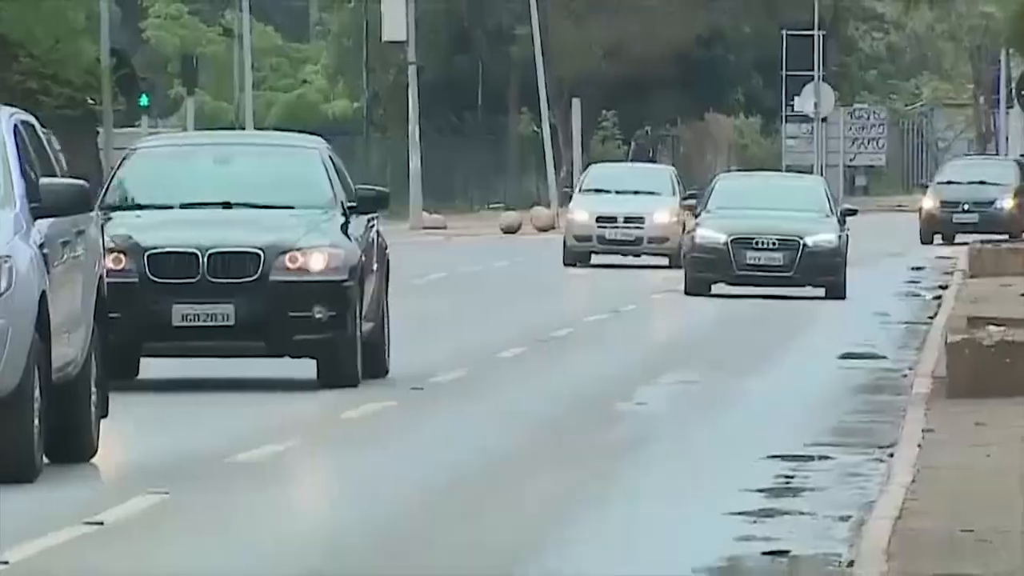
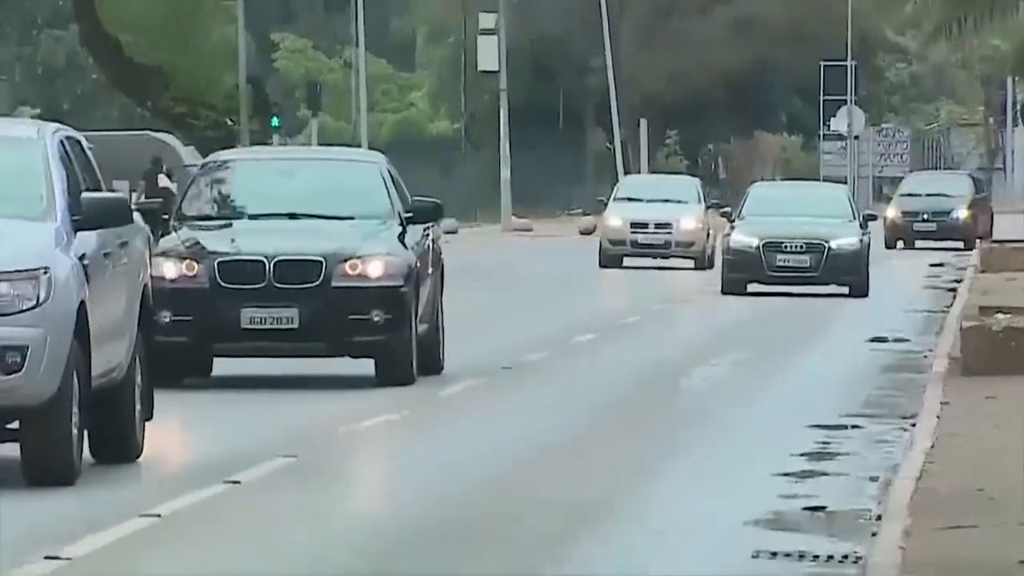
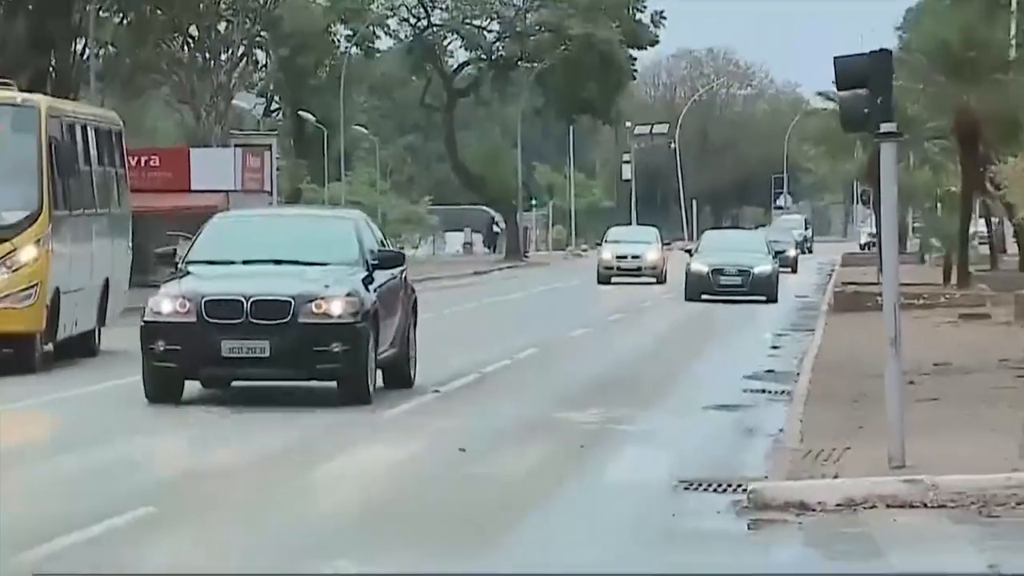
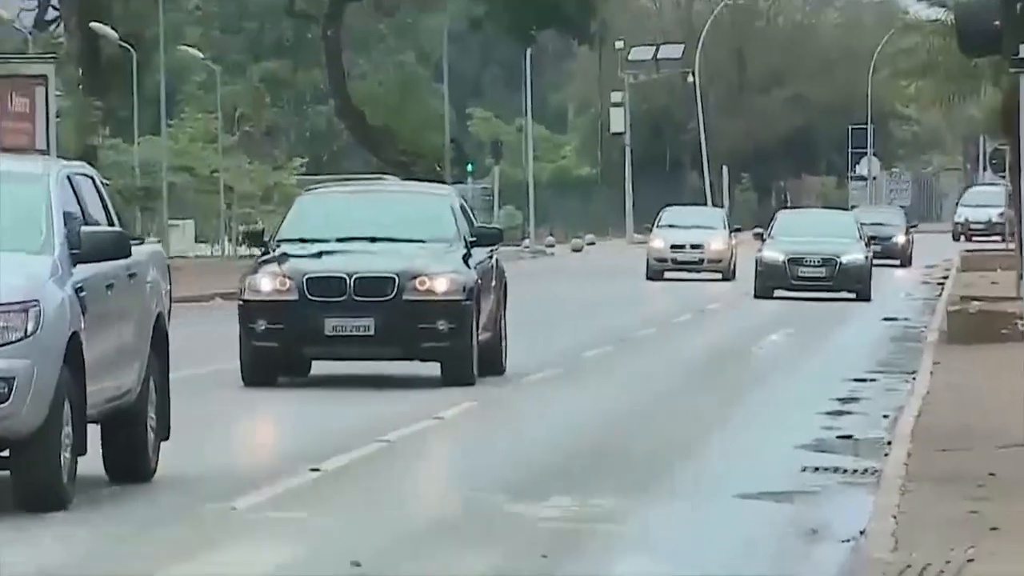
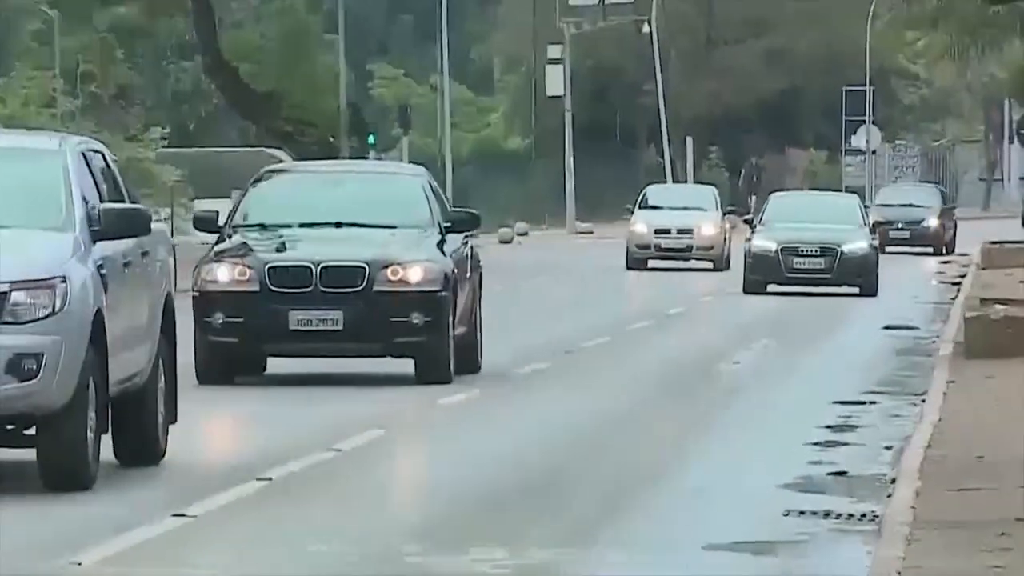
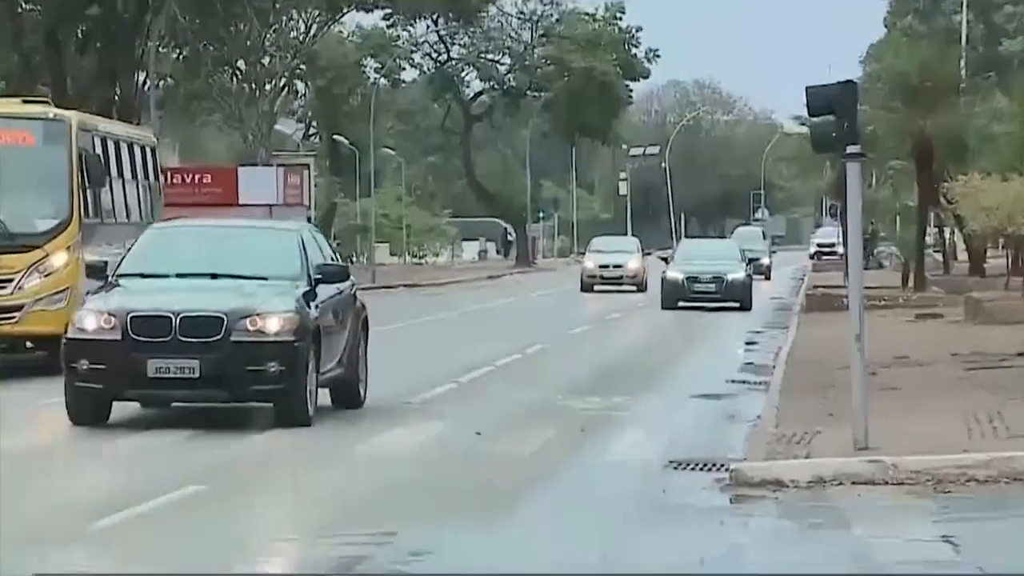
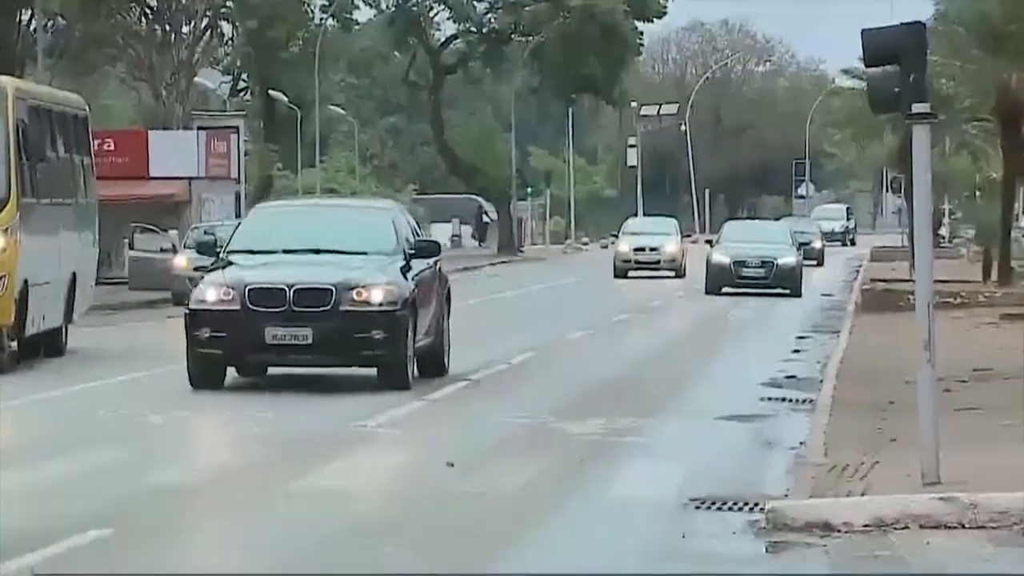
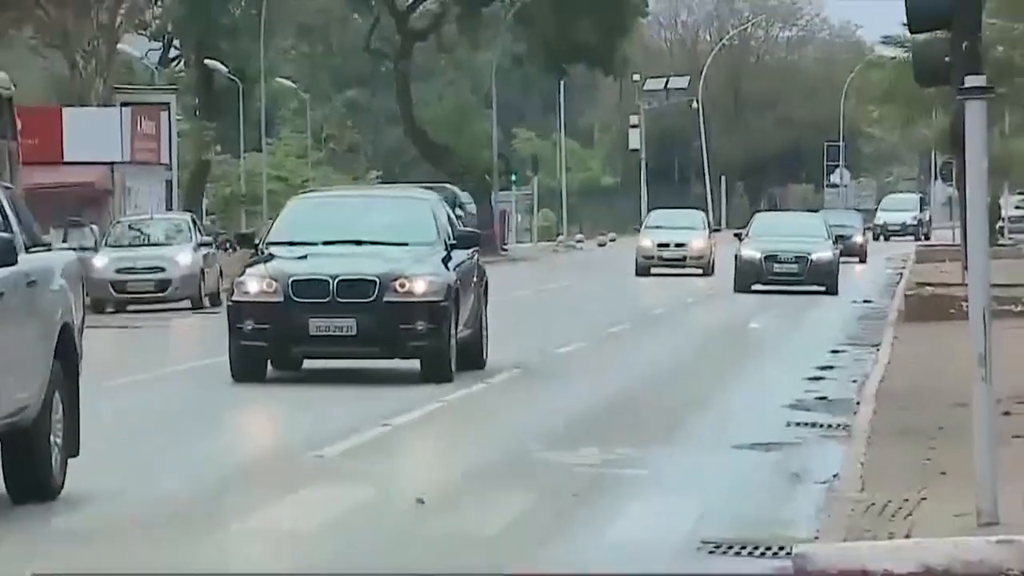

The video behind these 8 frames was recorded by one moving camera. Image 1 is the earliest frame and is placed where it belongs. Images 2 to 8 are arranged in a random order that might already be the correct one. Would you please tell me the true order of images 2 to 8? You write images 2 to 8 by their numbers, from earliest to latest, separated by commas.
2, 5, 4, 8, 7, 3, 6
